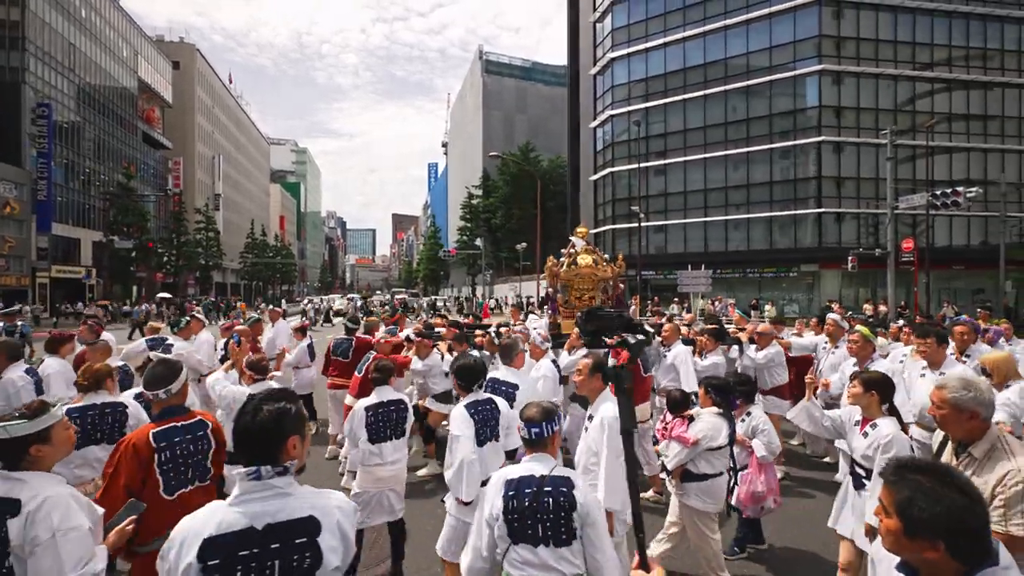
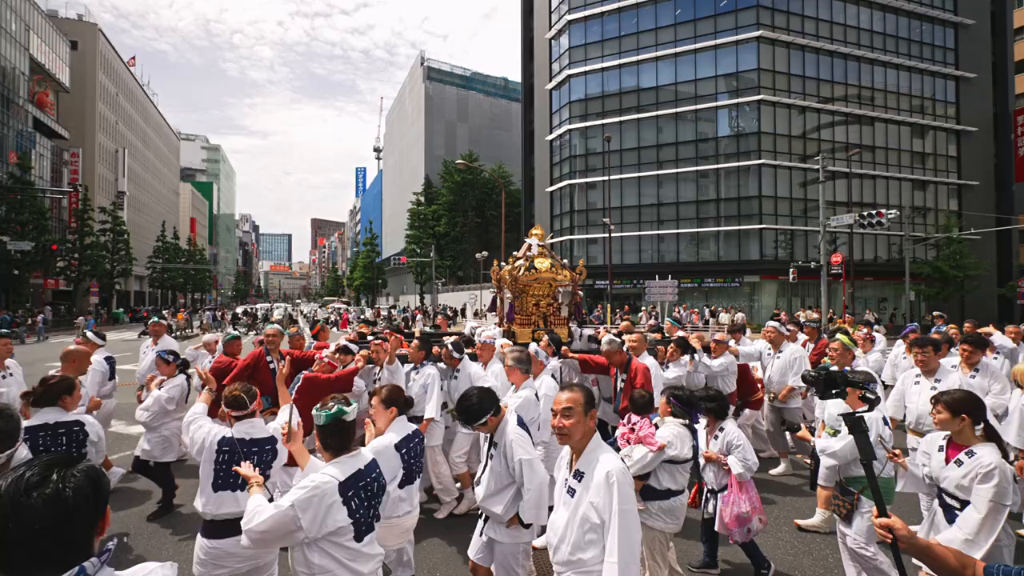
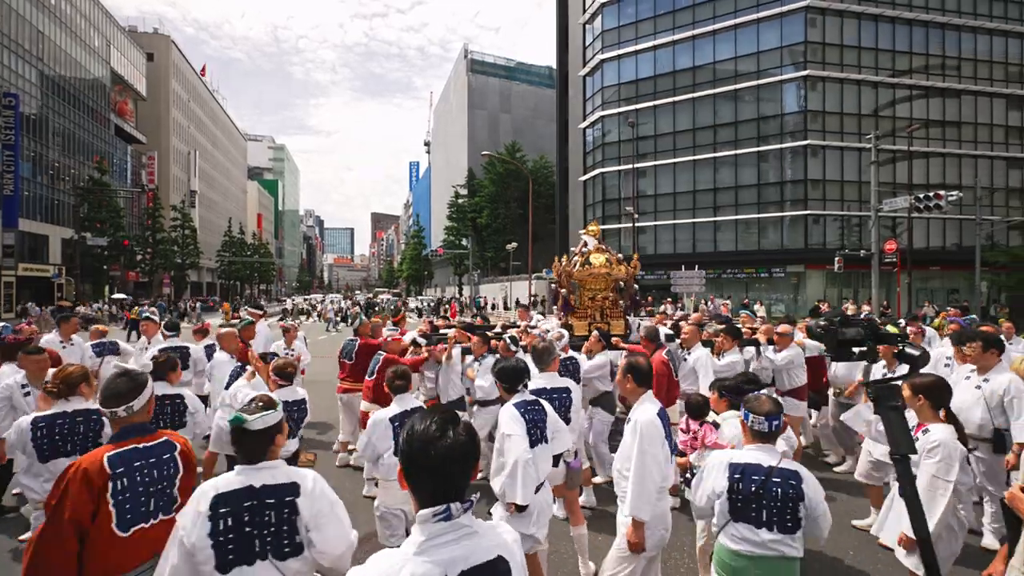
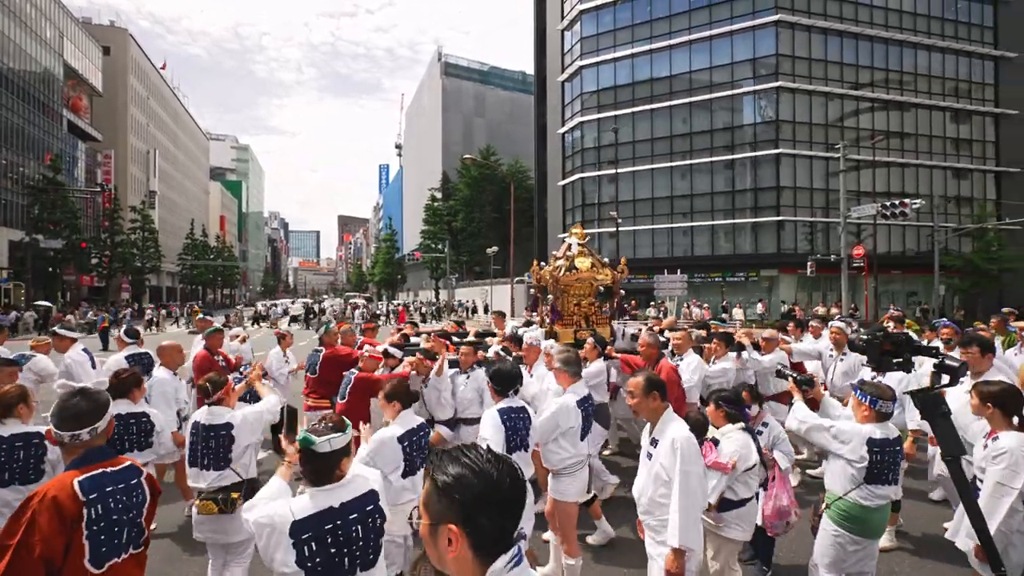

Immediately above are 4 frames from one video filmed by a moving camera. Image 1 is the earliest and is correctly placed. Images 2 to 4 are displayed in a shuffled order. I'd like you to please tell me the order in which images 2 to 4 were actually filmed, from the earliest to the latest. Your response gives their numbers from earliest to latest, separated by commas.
3, 4, 2
